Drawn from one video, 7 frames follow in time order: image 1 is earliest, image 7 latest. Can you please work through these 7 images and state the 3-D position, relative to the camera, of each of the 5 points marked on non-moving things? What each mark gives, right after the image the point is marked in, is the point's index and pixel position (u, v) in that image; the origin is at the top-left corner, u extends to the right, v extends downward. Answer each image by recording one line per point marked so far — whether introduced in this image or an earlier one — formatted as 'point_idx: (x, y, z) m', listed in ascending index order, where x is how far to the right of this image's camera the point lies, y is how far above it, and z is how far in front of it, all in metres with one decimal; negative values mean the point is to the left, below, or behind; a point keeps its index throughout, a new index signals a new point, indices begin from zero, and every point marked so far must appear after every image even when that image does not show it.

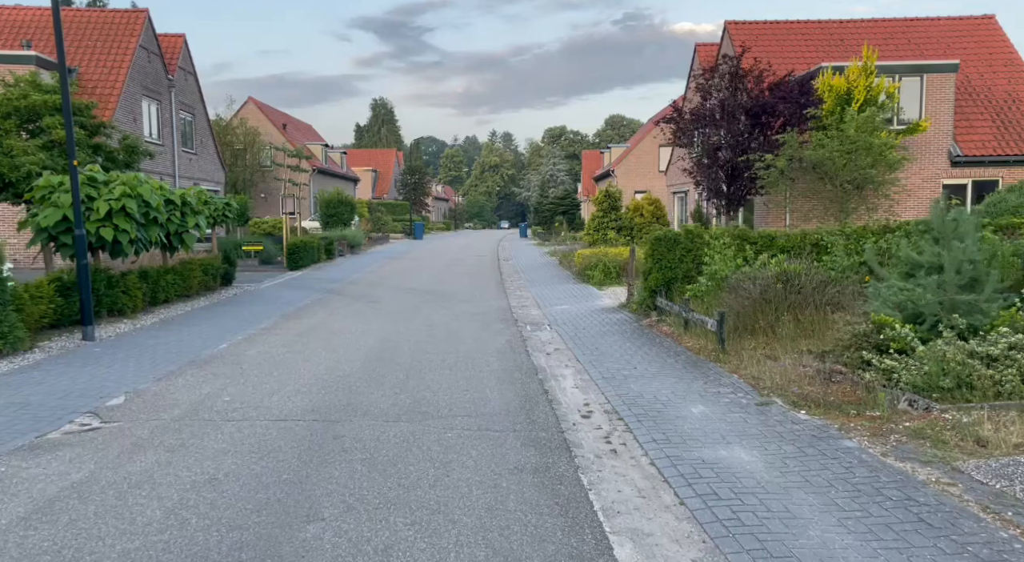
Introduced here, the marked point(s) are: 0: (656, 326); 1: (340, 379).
0: (+2.2, -0.7, +11.2) m
1: (-1.9, -1.1, +8.0) m
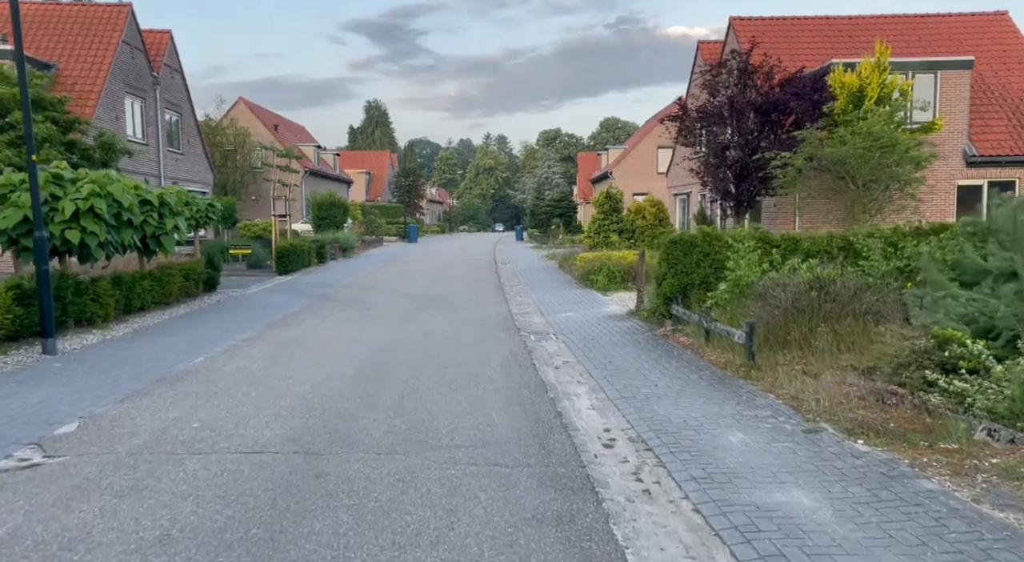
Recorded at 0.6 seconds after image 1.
0: (+2.3, -0.8, +10.4) m
1: (-1.8, -1.1, +7.1) m
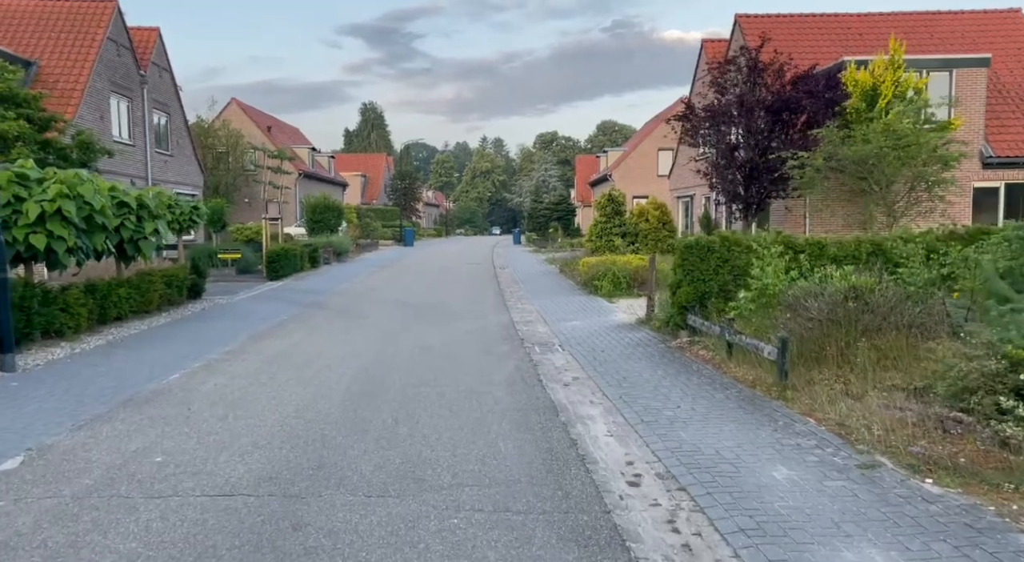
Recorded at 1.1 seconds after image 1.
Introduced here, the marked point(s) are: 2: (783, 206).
0: (+2.3, -0.9, +9.6) m
1: (-1.7, -1.2, +6.3) m
2: (+7.4, +2.0, +19.7) m
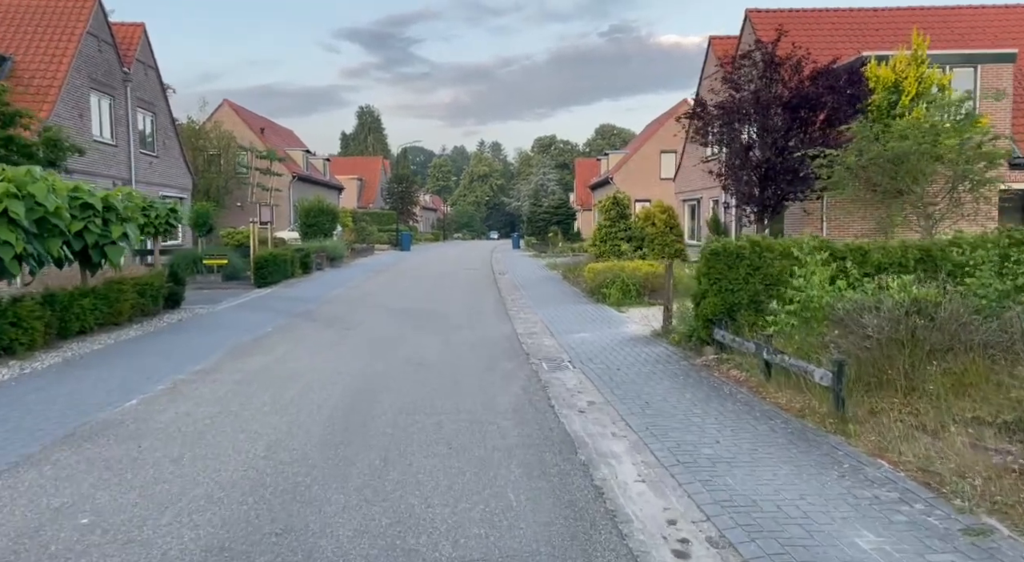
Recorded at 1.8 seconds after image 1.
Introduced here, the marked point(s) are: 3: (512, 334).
0: (+2.4, -1.0, +8.5) m
1: (-1.6, -1.3, +5.2) m
2: (+7.4, +1.8, +18.7) m
3: (0.0, -0.9, +12.2) m
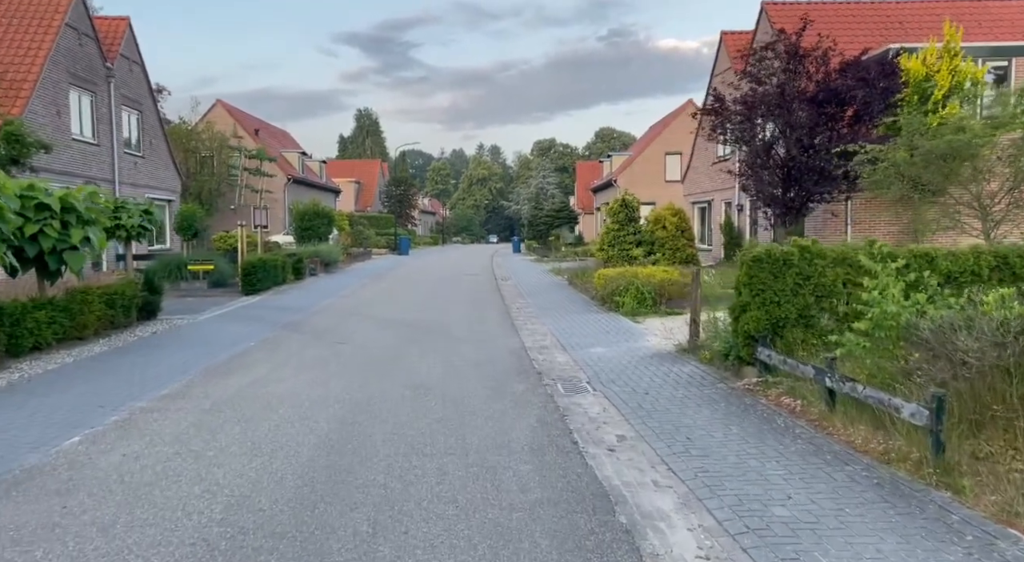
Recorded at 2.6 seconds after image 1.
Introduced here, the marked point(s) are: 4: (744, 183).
0: (+2.5, -1.1, +7.4) m
1: (-1.5, -1.4, +4.0) m
2: (+7.5, +1.6, +17.5) m
3: (+0.1, -1.0, +11.0) m
4: (+5.3, +2.3, +16.9) m
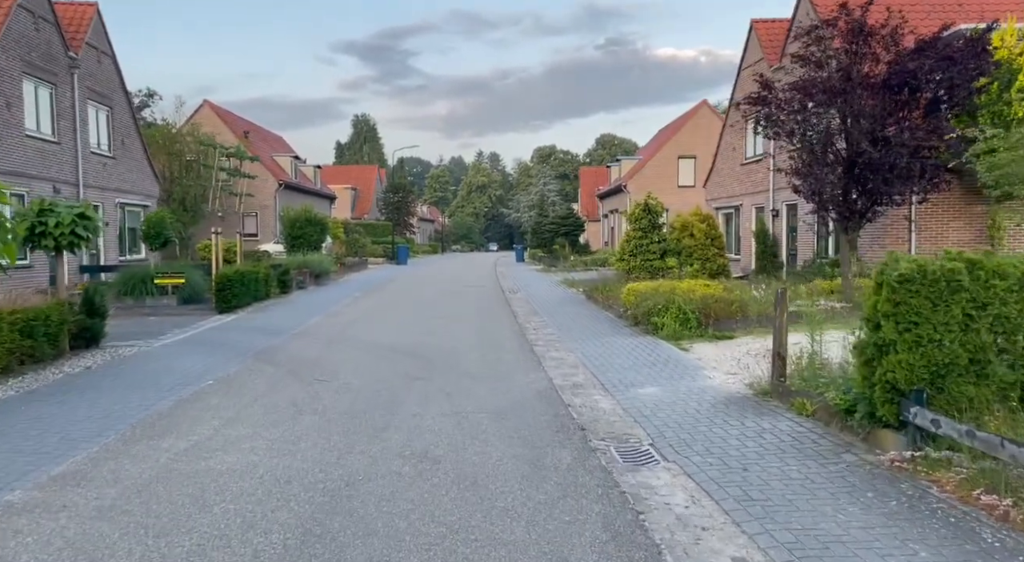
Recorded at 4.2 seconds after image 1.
0: (+2.8, -1.3, +5.0) m
1: (-1.2, -1.6, +1.7) m
2: (+7.8, +1.3, +15.2) m
3: (+0.4, -1.3, +8.7) m
4: (+5.6, +1.9, +14.6) m
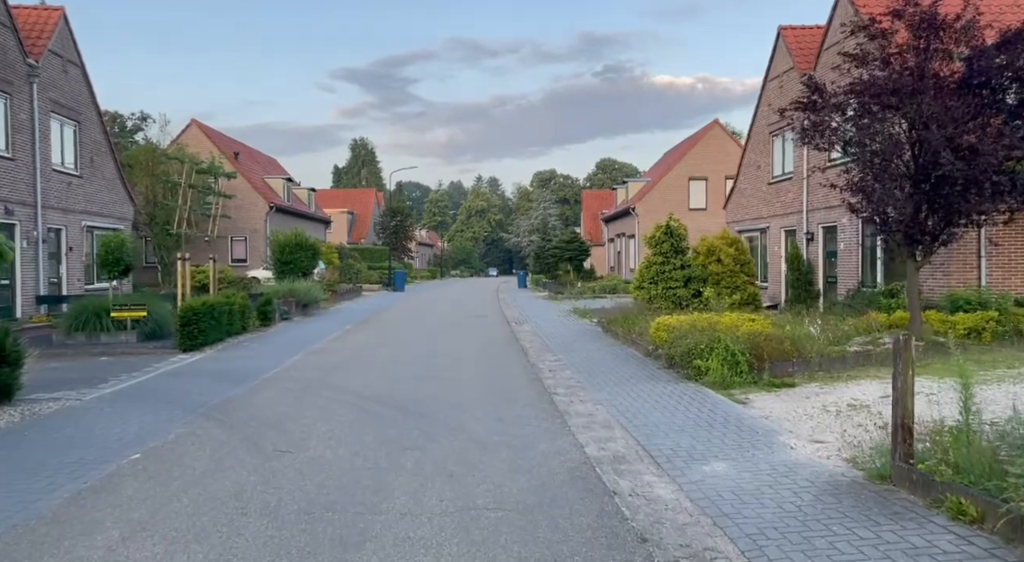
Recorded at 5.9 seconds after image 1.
0: (+3.1, -1.6, +2.9) m
1: (-0.9, -1.8, -0.5) m
2: (+8.0, +0.7, +13.2) m
3: (+0.6, -1.6, +6.5) m
4: (+5.8, +1.4, +12.6) m
